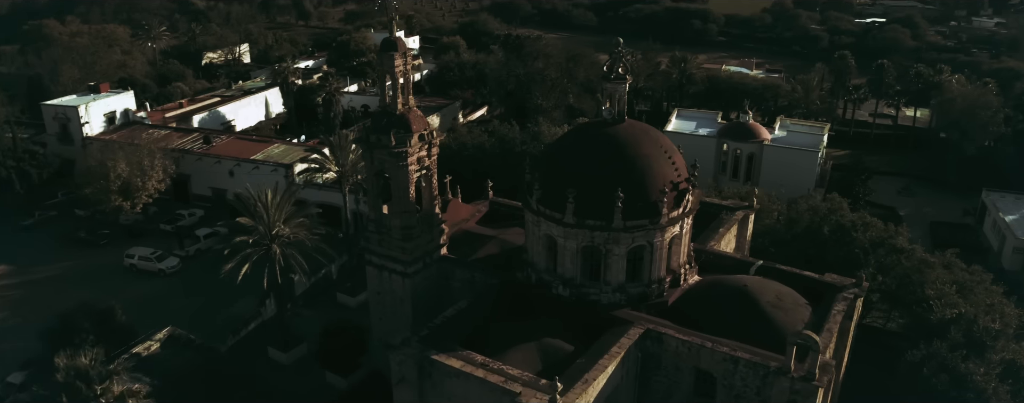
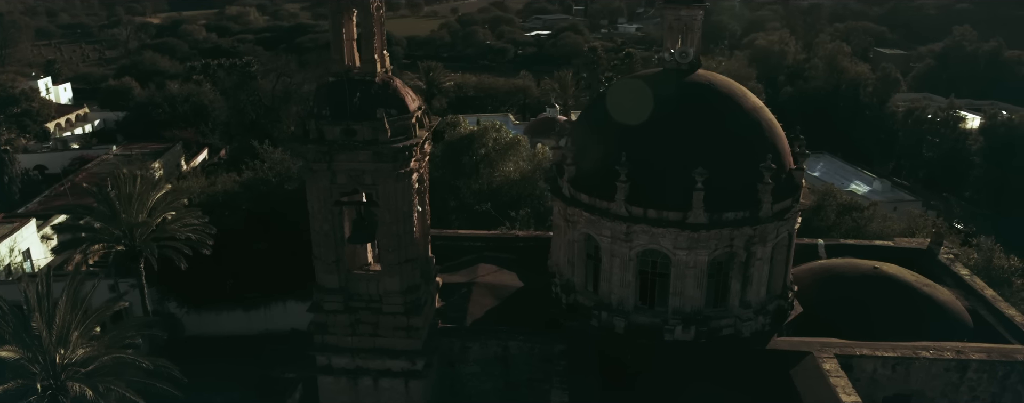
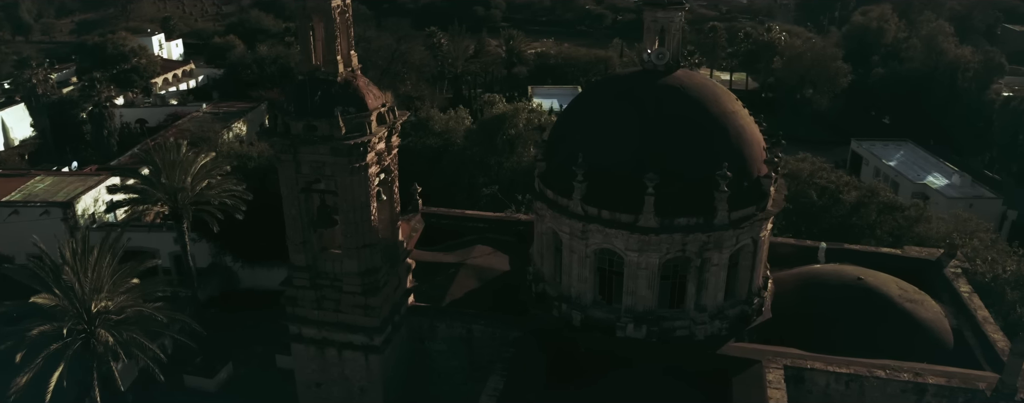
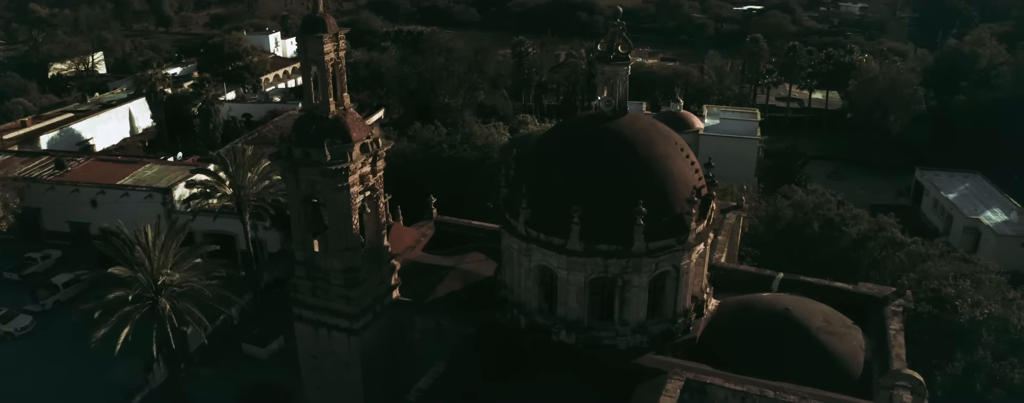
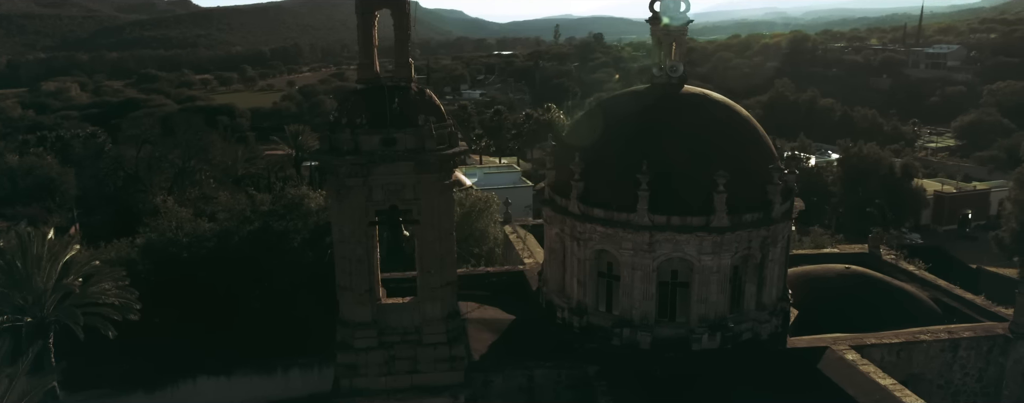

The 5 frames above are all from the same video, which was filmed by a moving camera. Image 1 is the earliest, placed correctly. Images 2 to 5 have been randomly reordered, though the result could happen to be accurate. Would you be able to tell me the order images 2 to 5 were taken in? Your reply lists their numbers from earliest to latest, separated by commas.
4, 3, 2, 5
